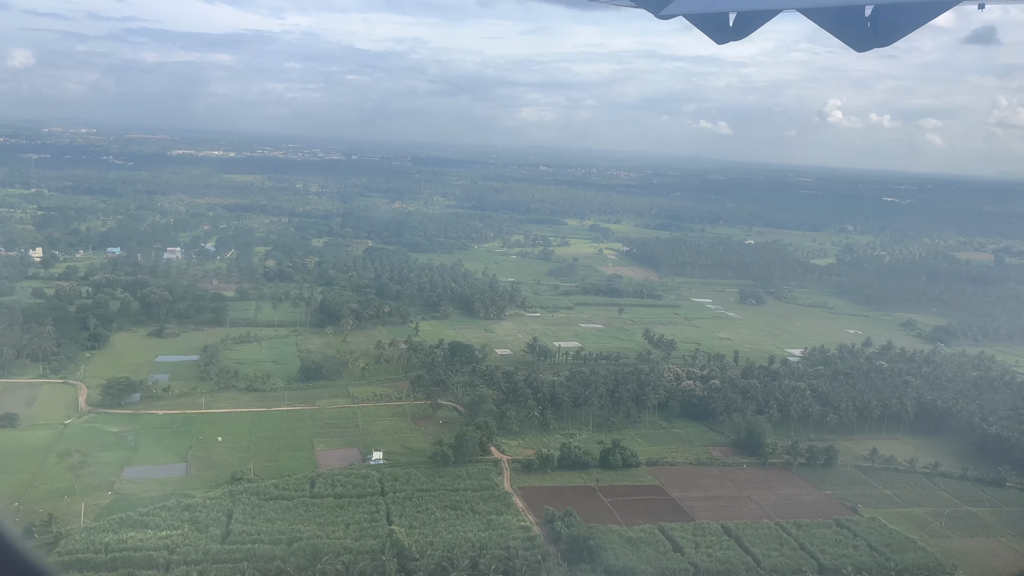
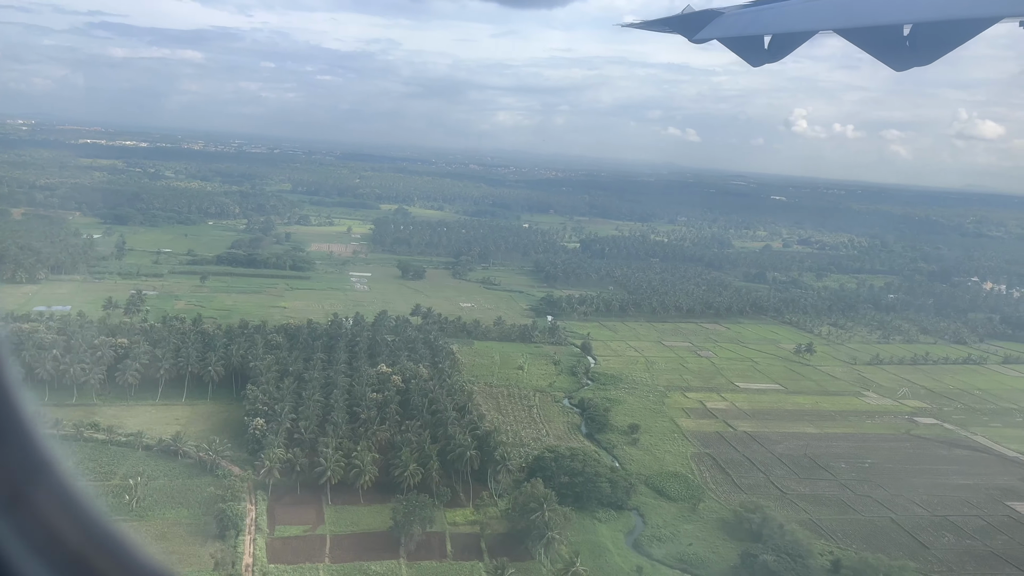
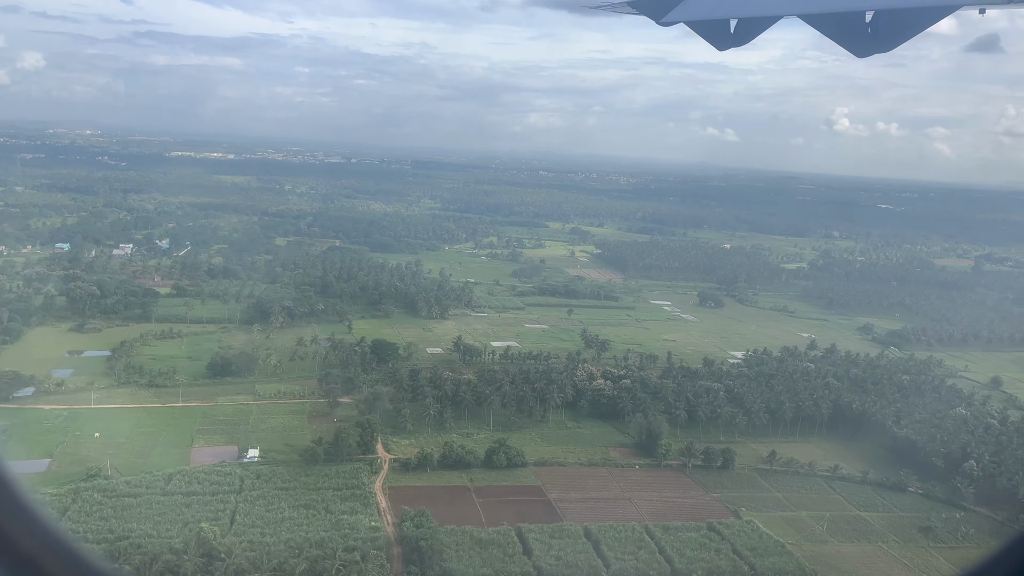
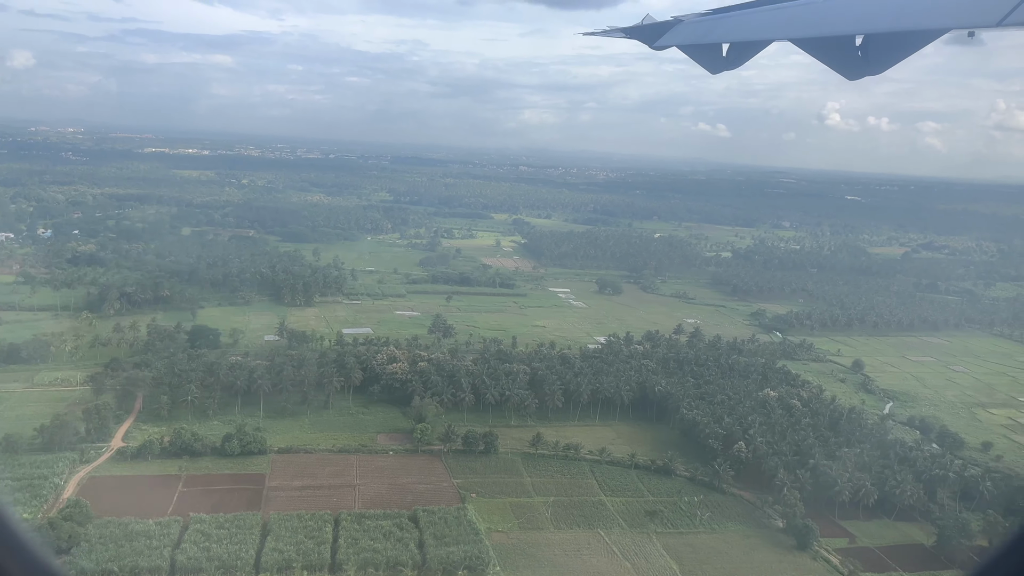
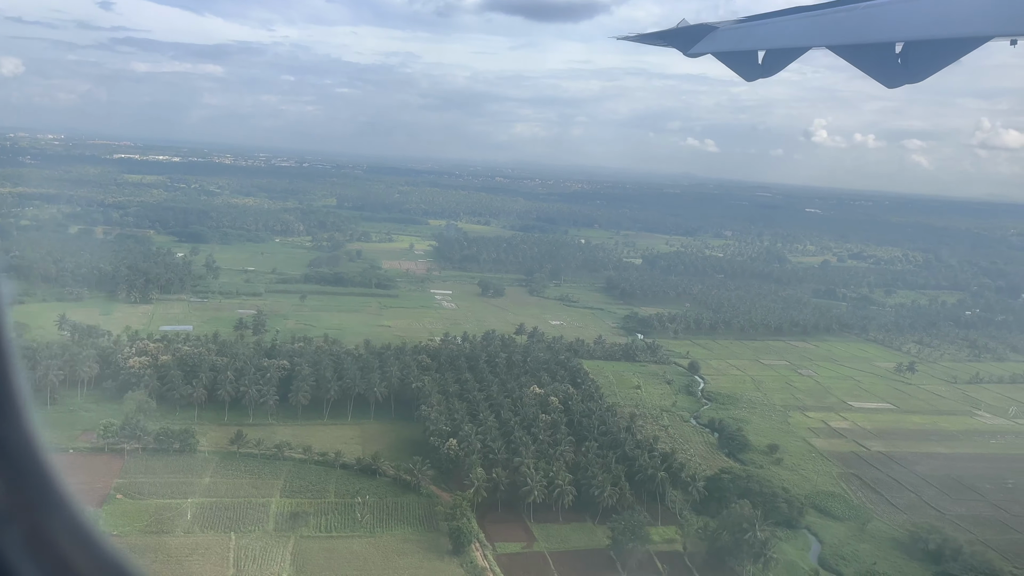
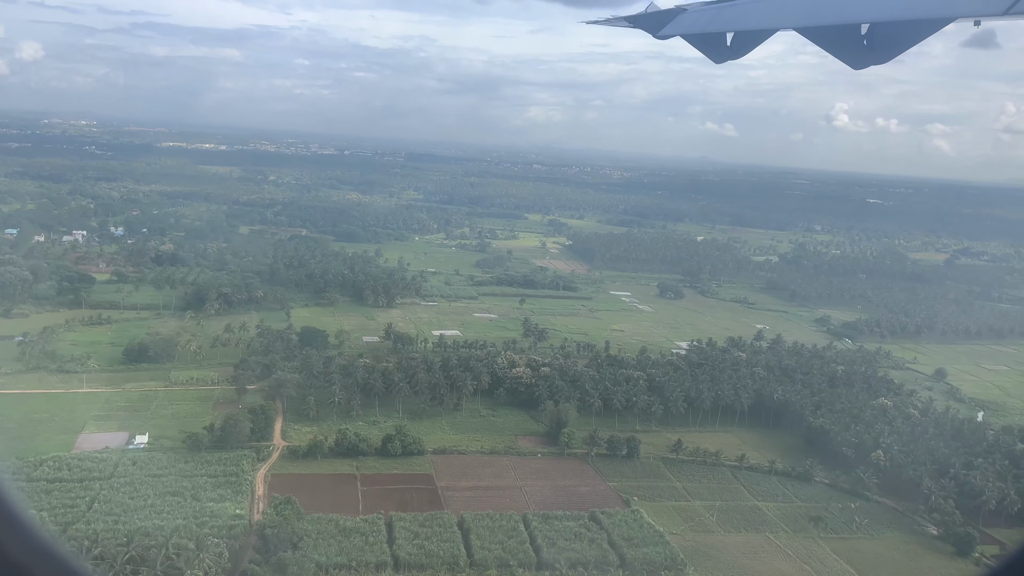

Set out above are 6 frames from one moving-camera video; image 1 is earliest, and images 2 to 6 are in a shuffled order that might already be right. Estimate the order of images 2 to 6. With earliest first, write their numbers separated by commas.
3, 6, 4, 5, 2
